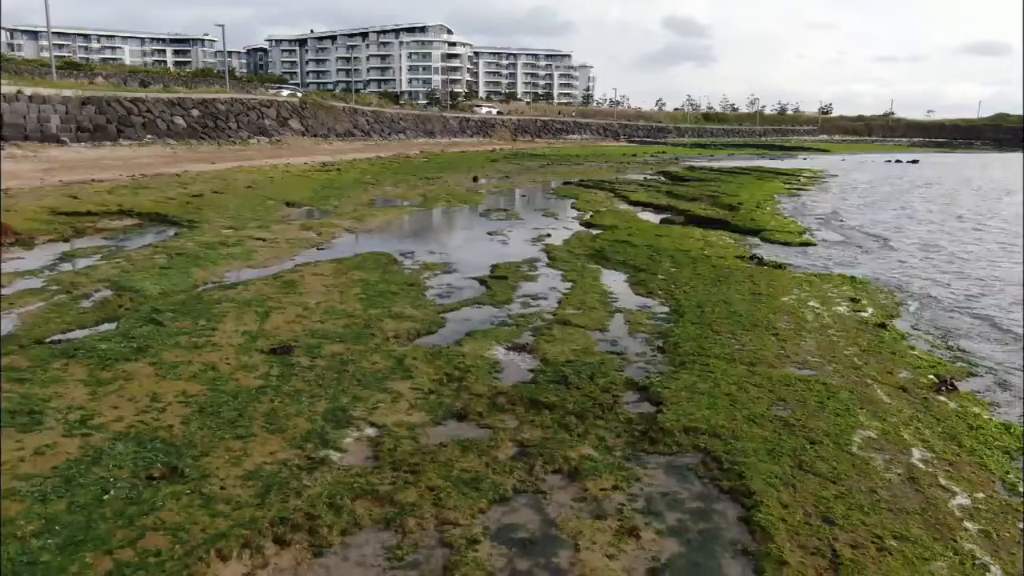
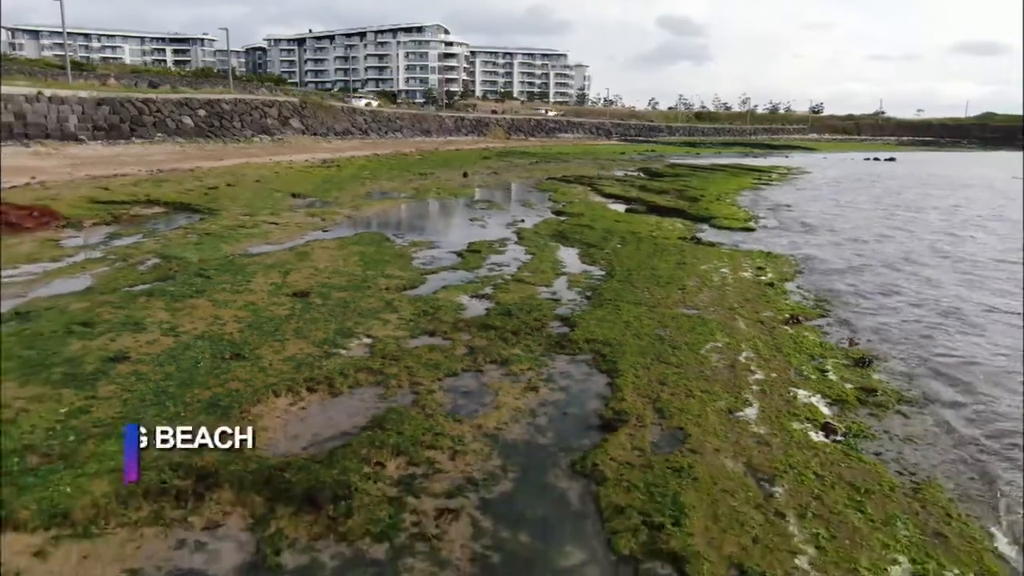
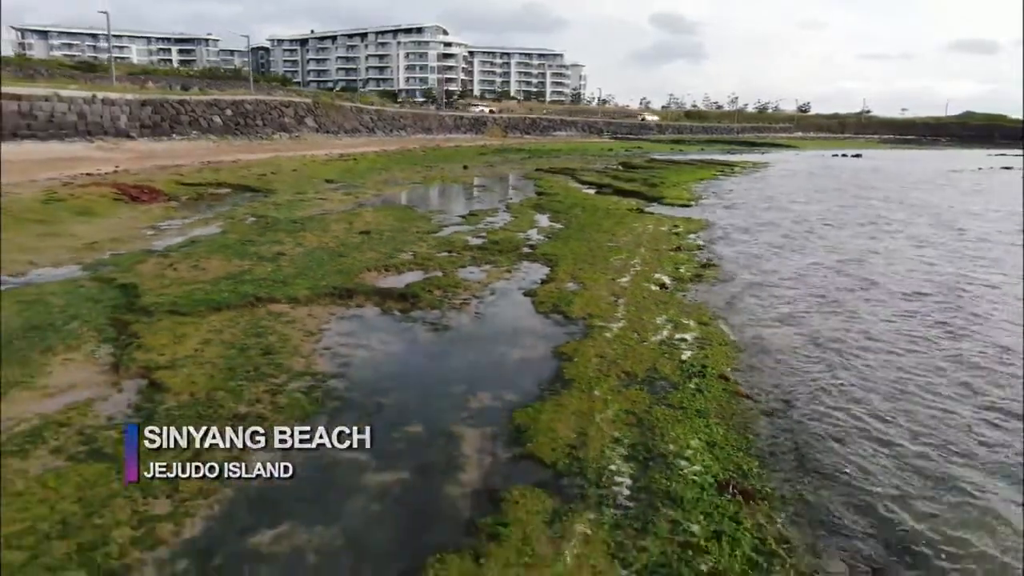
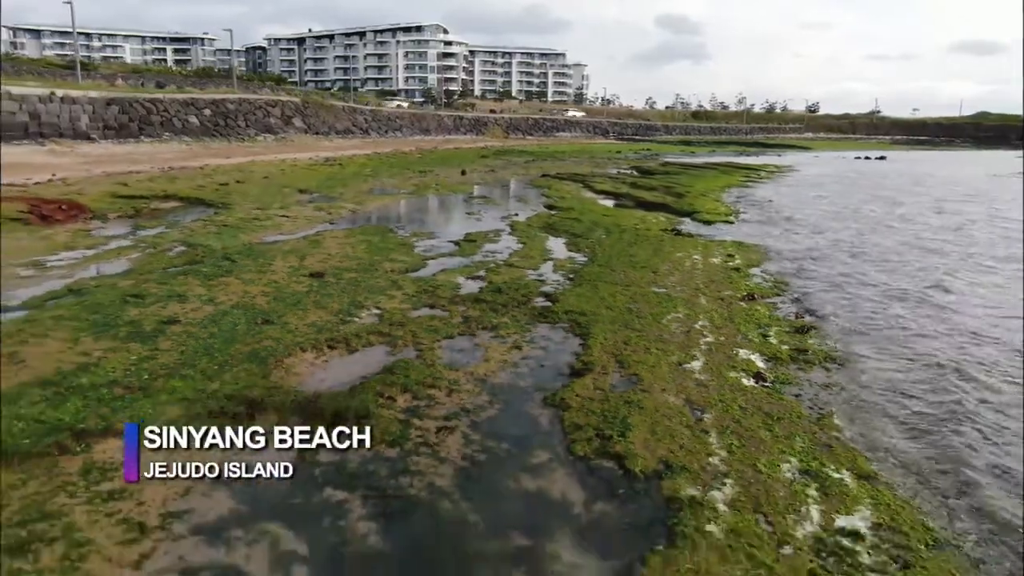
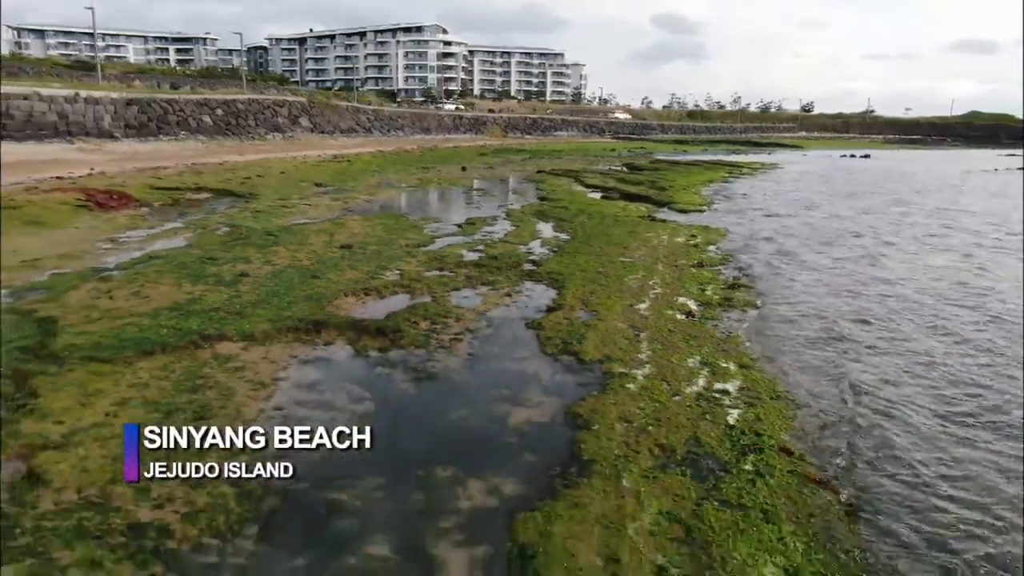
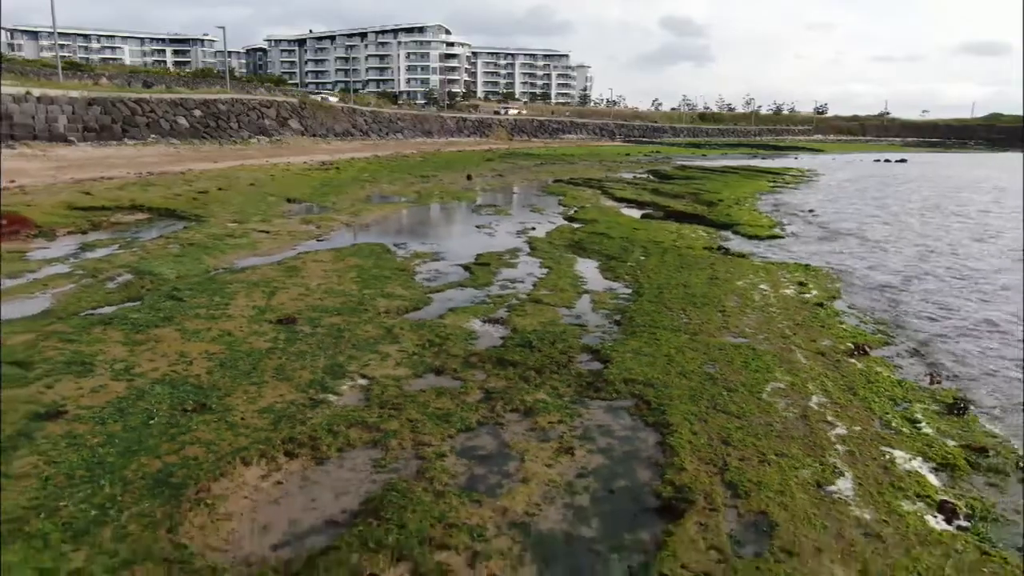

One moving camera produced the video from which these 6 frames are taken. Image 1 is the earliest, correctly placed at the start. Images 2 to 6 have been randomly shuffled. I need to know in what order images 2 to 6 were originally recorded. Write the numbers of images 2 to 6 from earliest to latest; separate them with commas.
6, 2, 4, 5, 3
